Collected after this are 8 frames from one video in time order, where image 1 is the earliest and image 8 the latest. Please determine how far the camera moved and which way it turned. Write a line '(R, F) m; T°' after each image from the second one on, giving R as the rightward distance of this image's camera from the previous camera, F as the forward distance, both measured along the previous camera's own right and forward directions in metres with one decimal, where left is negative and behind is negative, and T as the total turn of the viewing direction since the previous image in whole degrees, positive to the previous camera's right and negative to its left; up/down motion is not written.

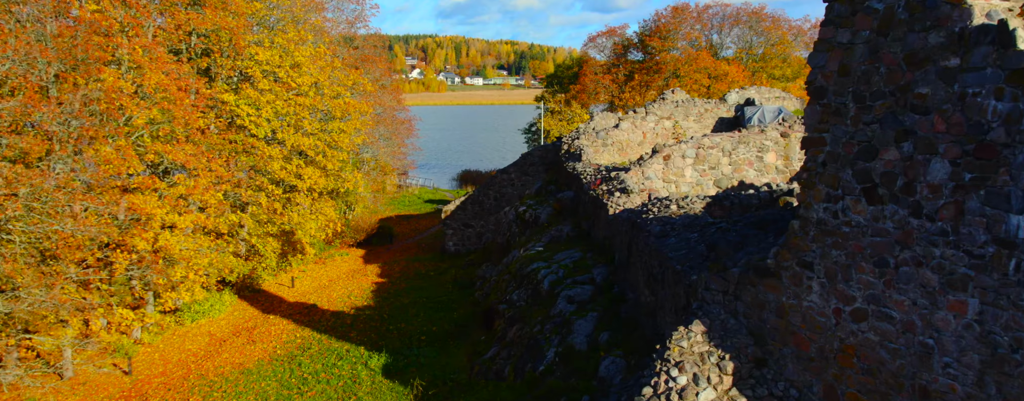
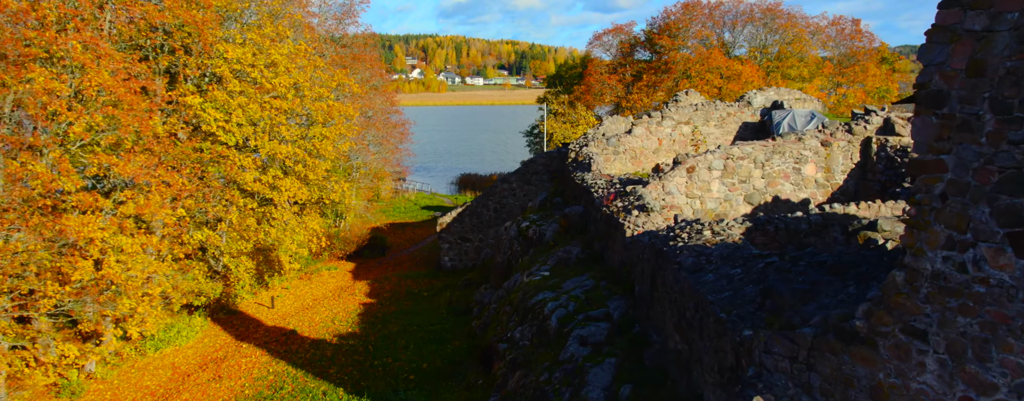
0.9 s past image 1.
(0.0, +2.1) m; 0°
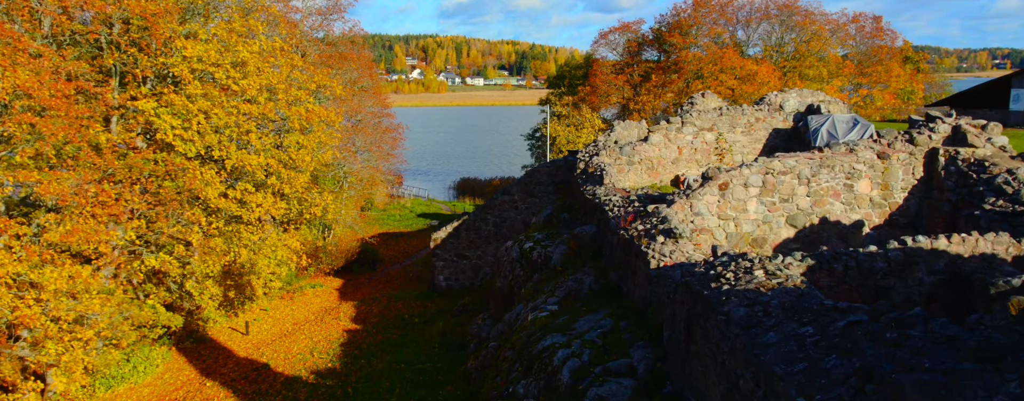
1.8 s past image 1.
(0.0, +2.2) m; 0°
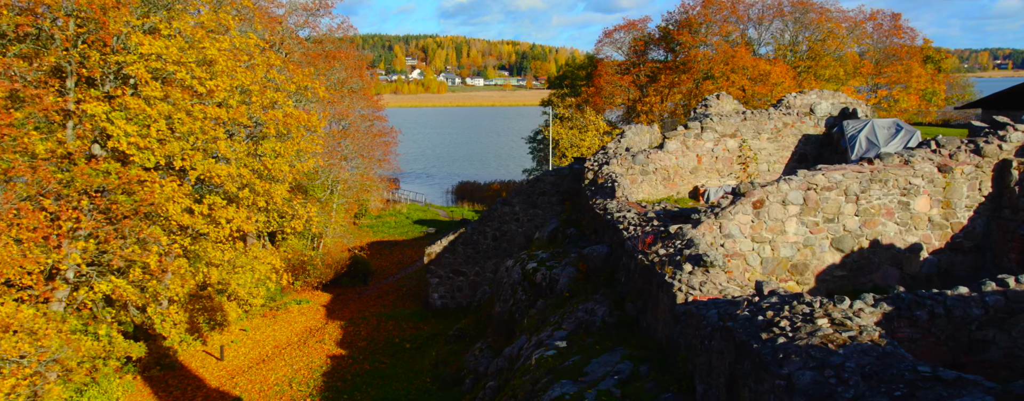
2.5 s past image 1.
(0.0, +1.7) m; 0°
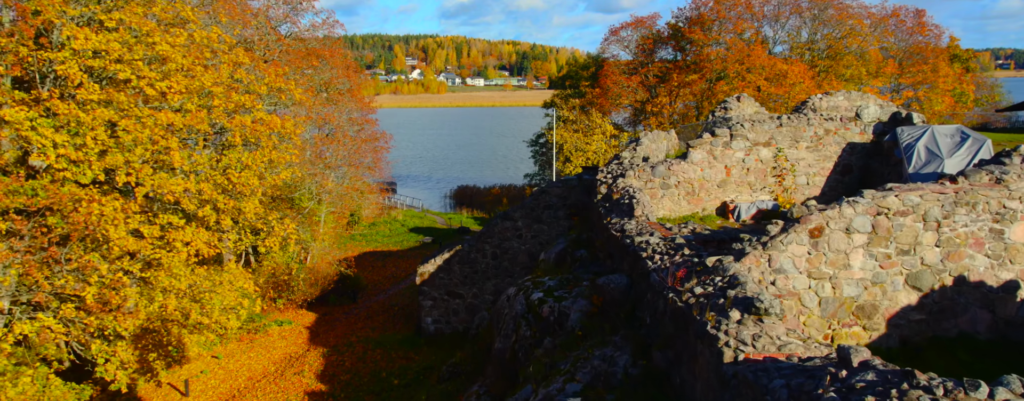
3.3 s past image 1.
(0.0, +2.0) m; 0°
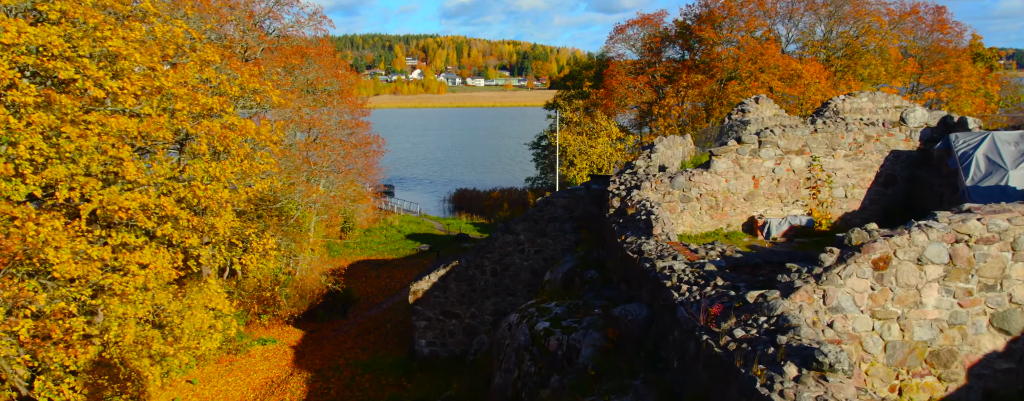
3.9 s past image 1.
(0.0, +1.5) m; 0°
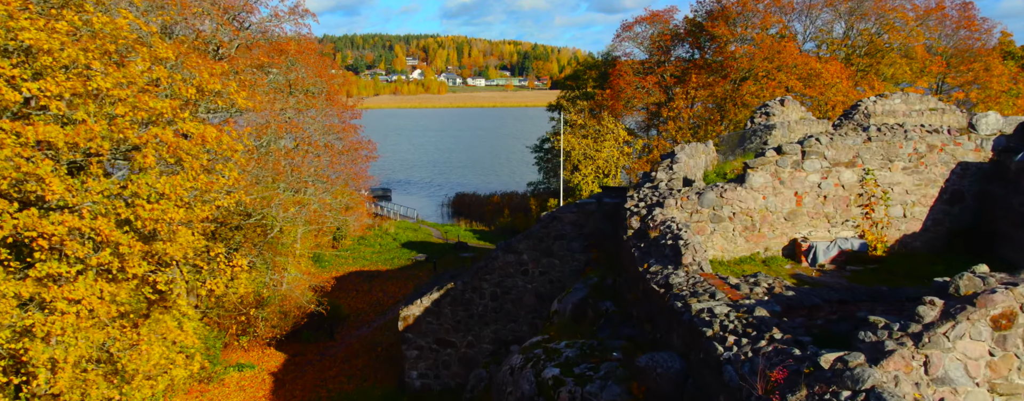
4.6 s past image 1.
(0.0, +1.8) m; 0°
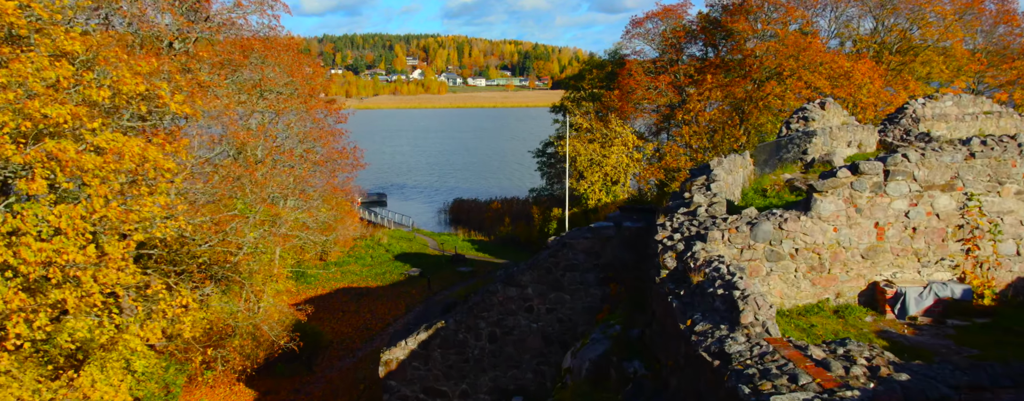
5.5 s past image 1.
(0.0, +2.3) m; 0°
